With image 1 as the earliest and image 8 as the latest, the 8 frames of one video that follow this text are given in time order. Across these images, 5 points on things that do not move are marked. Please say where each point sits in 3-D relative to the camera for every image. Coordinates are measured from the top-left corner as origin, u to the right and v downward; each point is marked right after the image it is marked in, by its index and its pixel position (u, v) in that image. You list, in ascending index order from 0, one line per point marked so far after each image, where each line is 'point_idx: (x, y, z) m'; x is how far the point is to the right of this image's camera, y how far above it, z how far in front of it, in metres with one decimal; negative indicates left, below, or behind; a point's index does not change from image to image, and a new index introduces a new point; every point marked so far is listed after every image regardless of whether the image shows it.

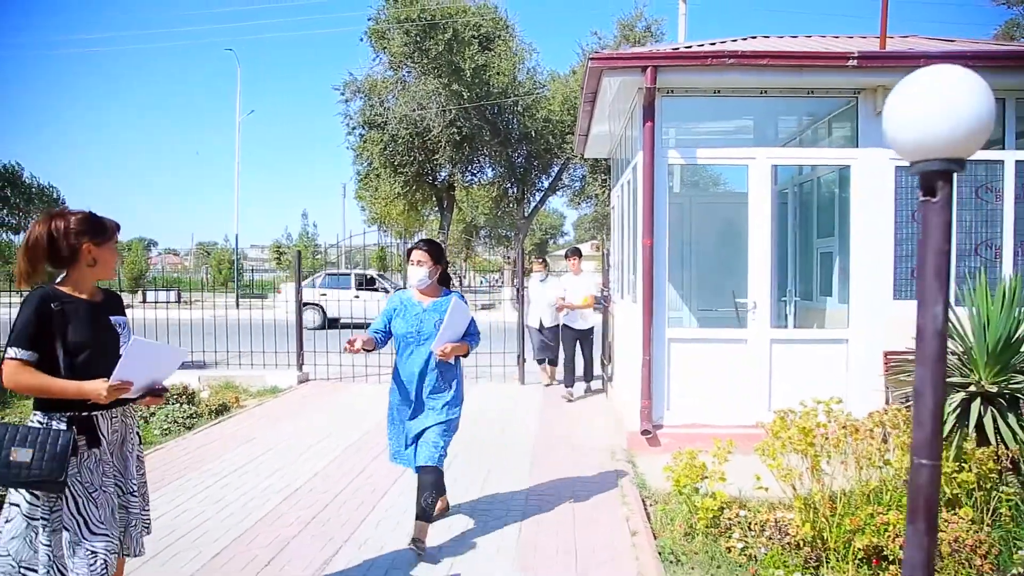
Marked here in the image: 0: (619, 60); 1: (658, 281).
0: (+0.9, +1.8, +5.8) m
1: (+1.2, +0.1, +6.2) m
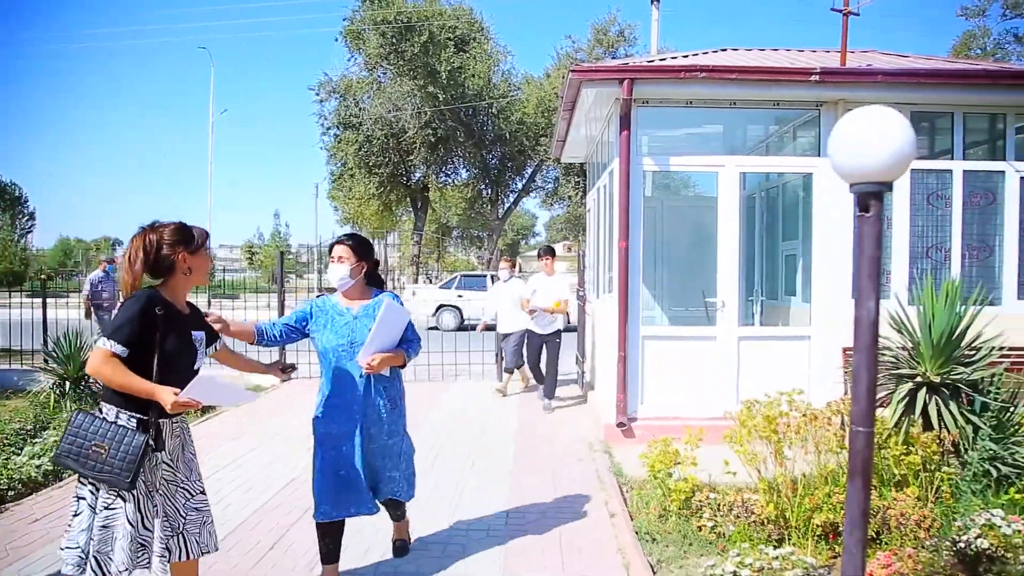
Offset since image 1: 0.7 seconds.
0: (+0.7, +1.8, +6.1) m
1: (+1.1, +0.1, +6.5) m
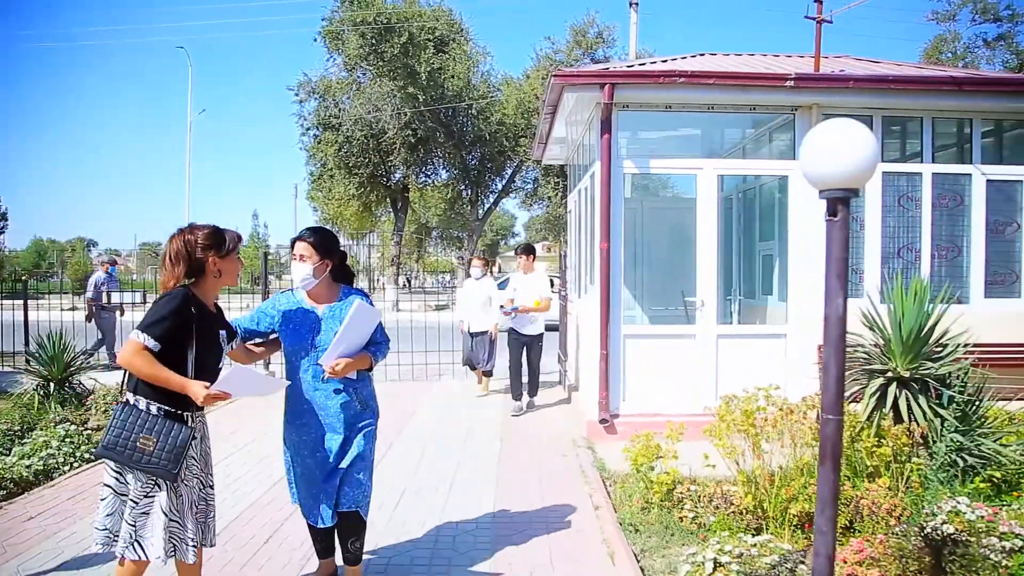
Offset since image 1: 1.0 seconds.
0: (+0.6, +1.8, +6.2) m
1: (+0.9, +0.1, +6.7) m
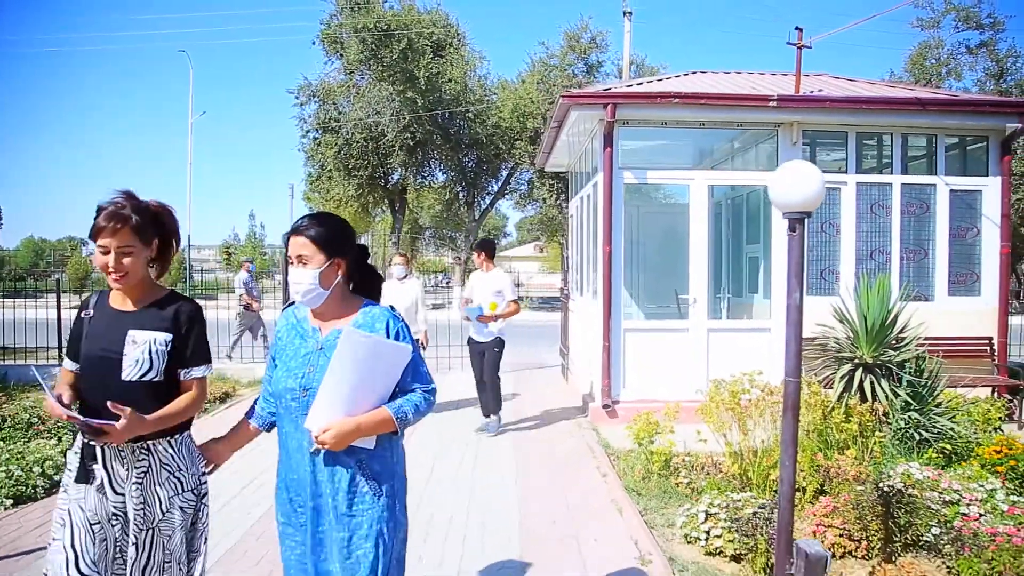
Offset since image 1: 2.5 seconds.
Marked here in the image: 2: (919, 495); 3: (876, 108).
0: (+0.7, +1.8, +7.0) m
1: (+1.0, +0.1, +7.4) m
2: (+2.3, -1.2, +4.2) m
3: (+3.6, +1.8, +7.1) m
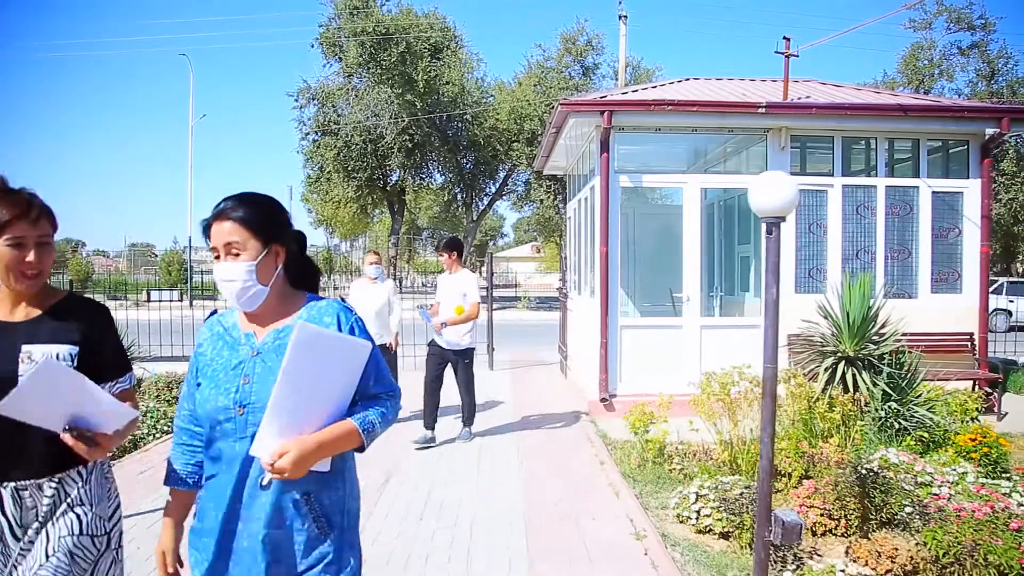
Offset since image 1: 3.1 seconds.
0: (+0.7, +1.8, +7.3) m
1: (+1.1, +0.1, +7.7) m
2: (+2.4, -1.2, +4.5) m
3: (+3.6, +1.8, +7.4) m
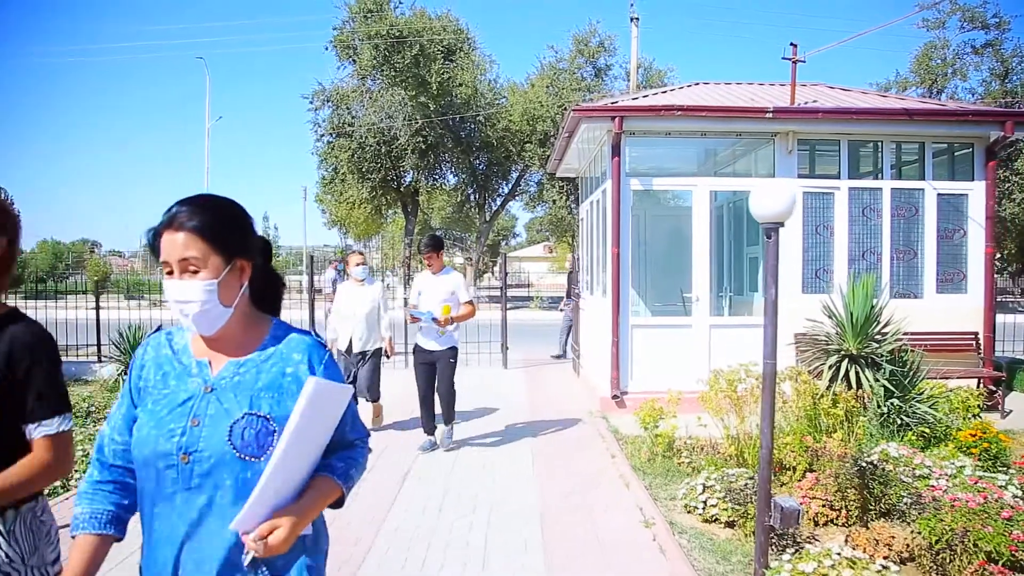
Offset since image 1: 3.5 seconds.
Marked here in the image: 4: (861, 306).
0: (+0.8, +1.8, +7.5) m
1: (+1.2, +0.1, +7.9) m
2: (+2.5, -1.2, +4.7) m
3: (+3.7, +1.8, +7.6) m
4: (+2.9, -0.2, +6.1) m
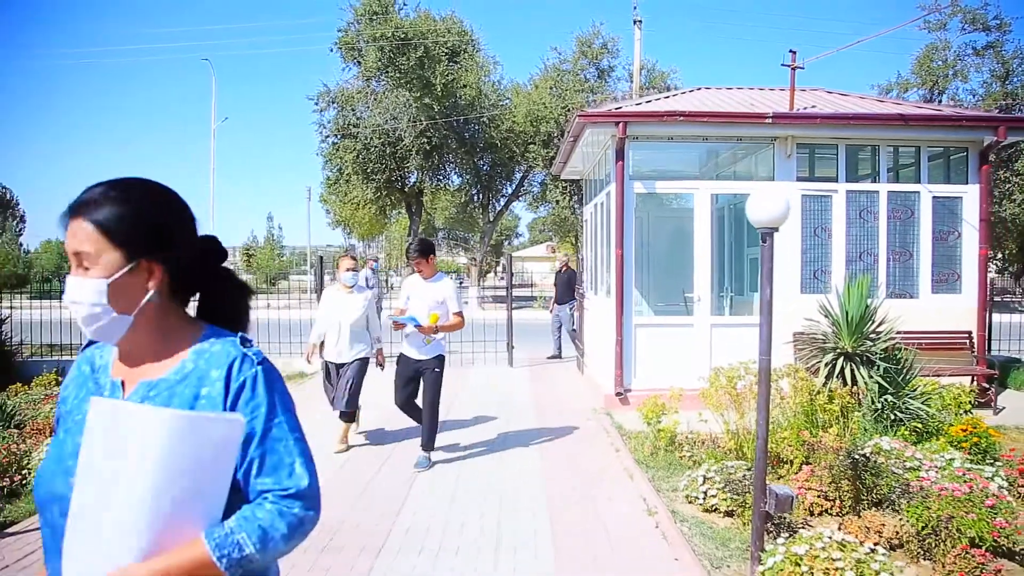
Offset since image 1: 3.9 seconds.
0: (+0.9, +1.8, +7.7) m
1: (+1.3, +0.1, +8.1) m
2: (+2.5, -1.2, +4.9) m
3: (+3.8, +1.8, +7.8) m
4: (+3.0, -0.2, +6.3) m
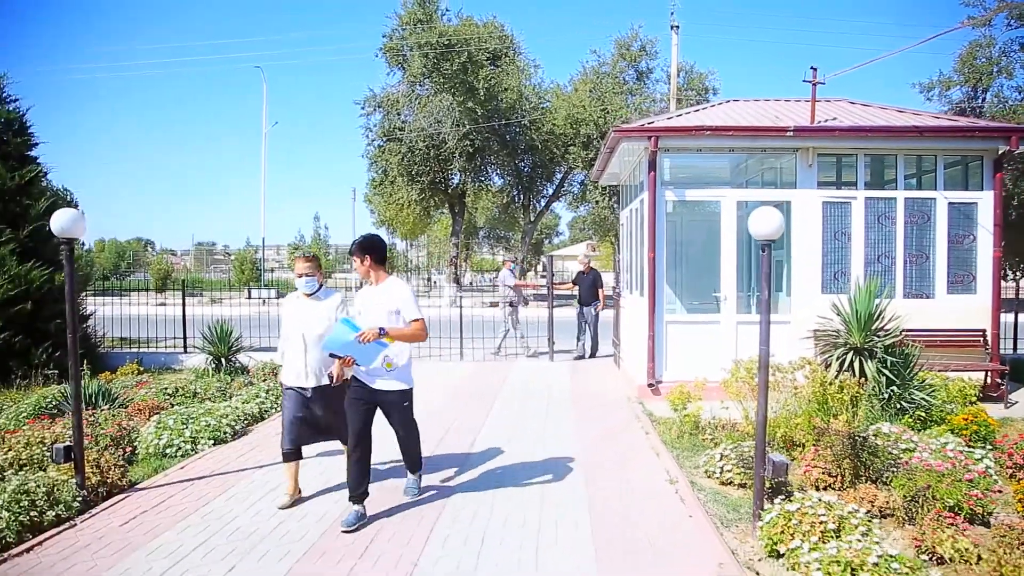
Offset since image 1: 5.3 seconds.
0: (+1.4, +1.8, +8.5) m
1: (+1.8, +0.1, +8.9) m
2: (+2.8, -1.2, +5.6) m
3: (+4.3, +1.8, +8.4) m
4: (+3.4, -0.2, +7.0) m
